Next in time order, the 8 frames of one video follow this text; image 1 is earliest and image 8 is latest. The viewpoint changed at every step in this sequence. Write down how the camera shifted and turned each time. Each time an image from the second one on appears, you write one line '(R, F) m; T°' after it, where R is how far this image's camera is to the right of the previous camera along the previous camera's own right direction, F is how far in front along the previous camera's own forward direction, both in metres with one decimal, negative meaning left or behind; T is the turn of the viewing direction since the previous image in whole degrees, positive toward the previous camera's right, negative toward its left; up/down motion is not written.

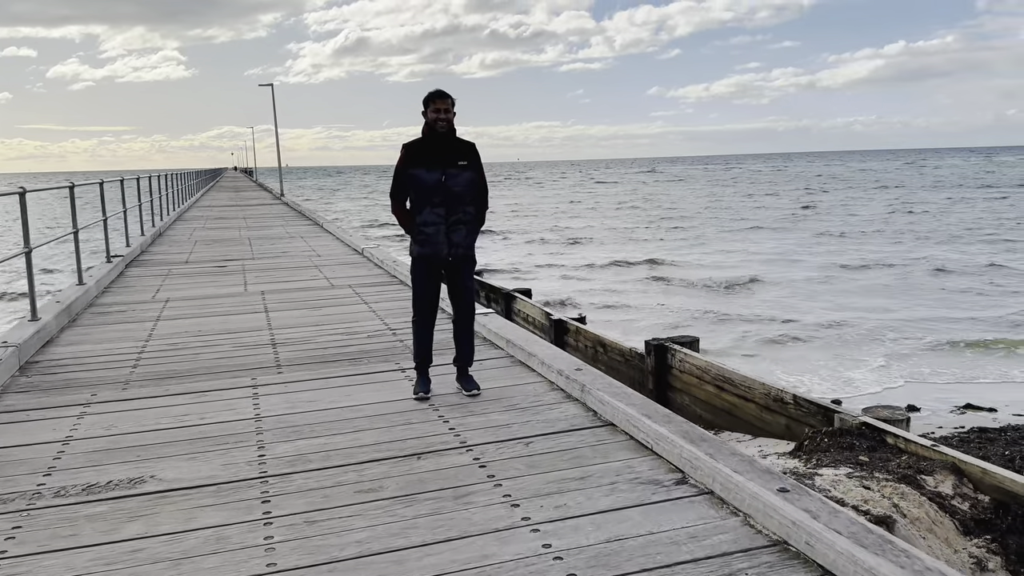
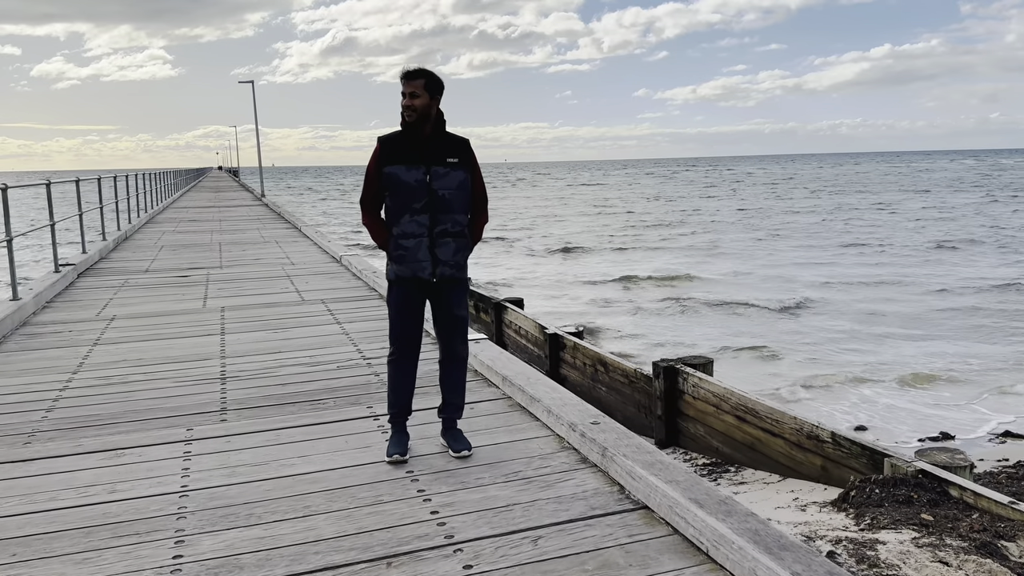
(0.0, +0.7) m; +1°
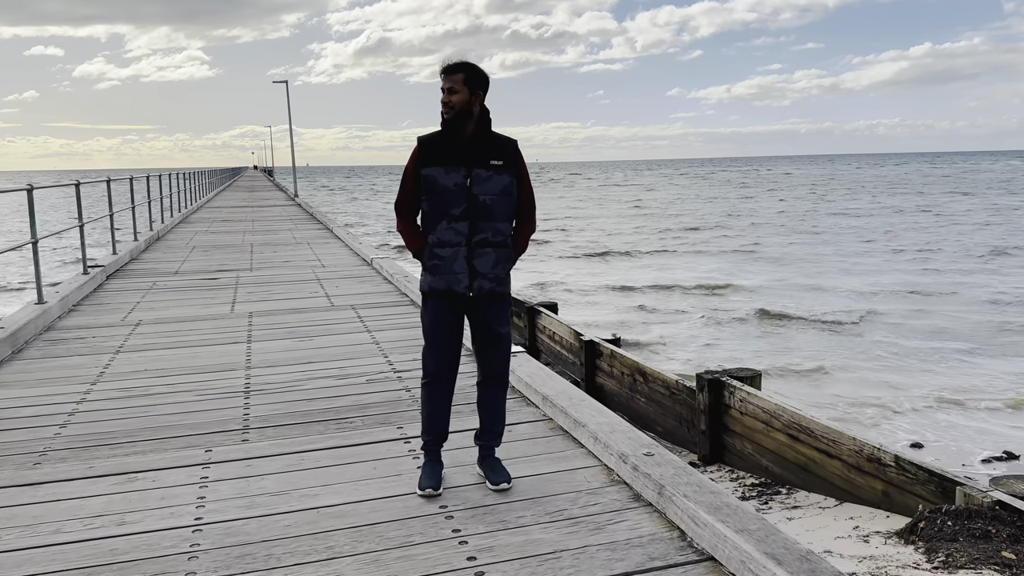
(0.0, +0.3) m; -2°
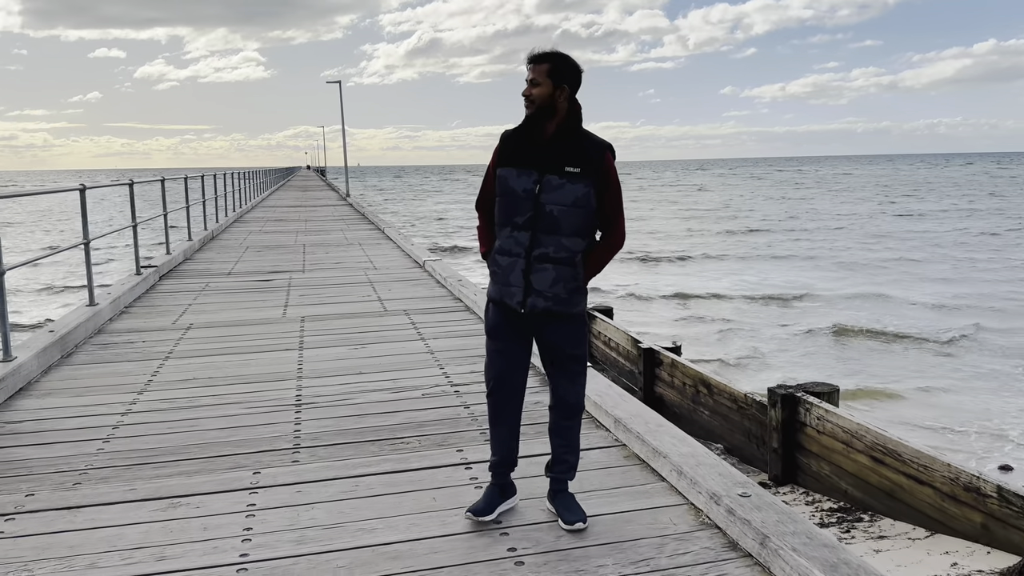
(-0.1, +0.3) m; -3°
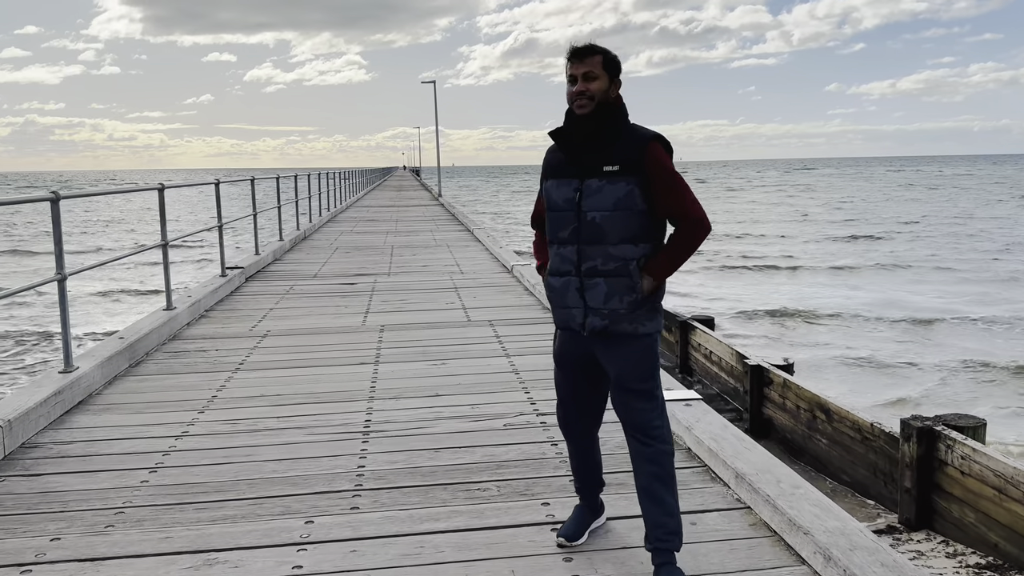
(0.0, +0.5) m; -6°
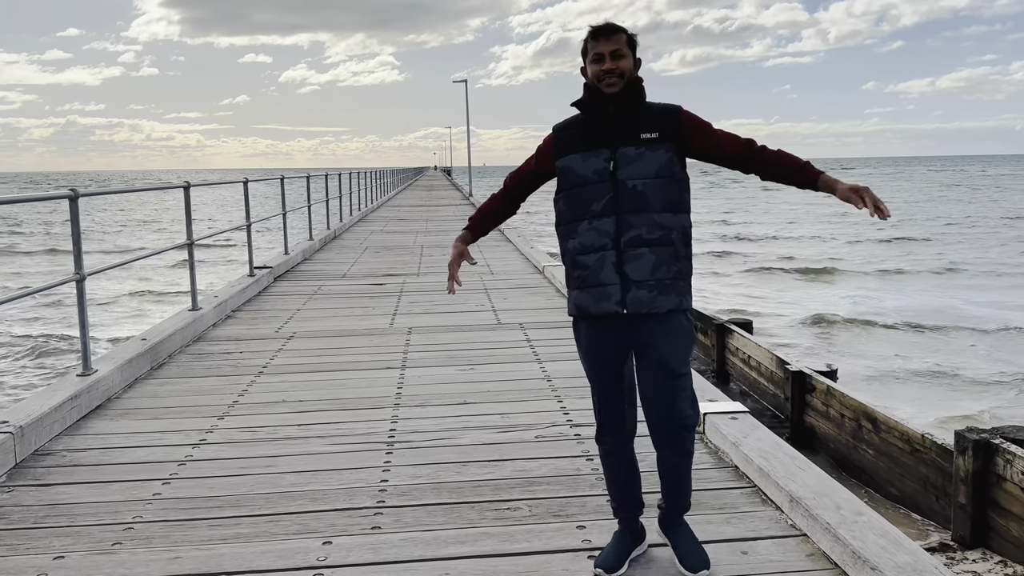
(0.0, +0.2) m; -2°
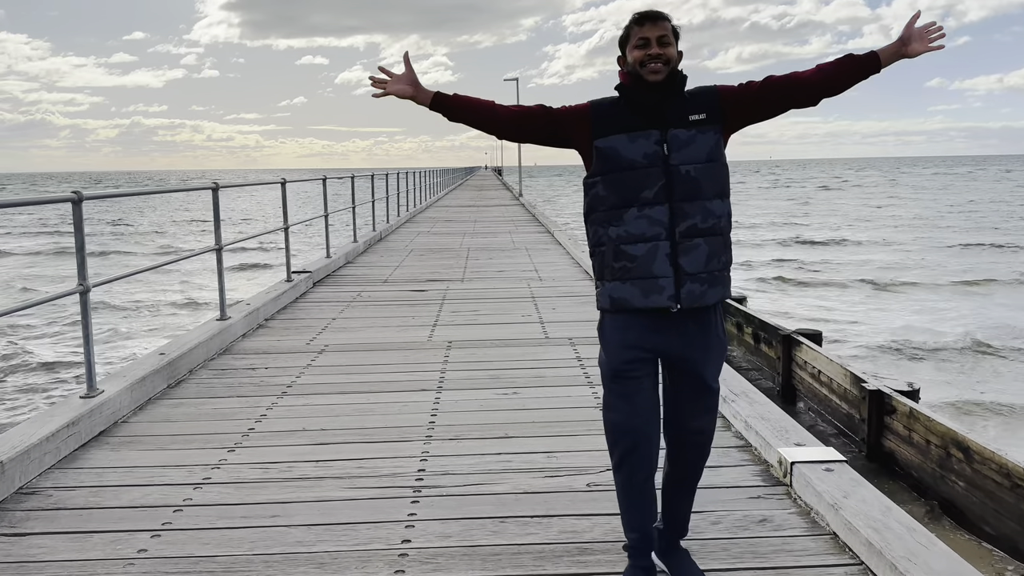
(0.0, +0.4) m; -4°
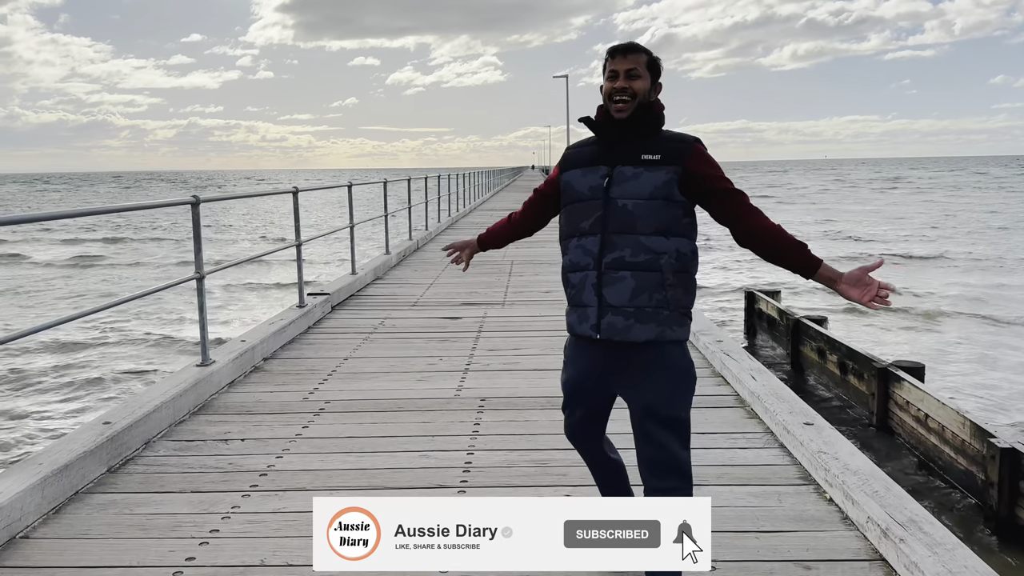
(0.0, +1.0) m; -3°
